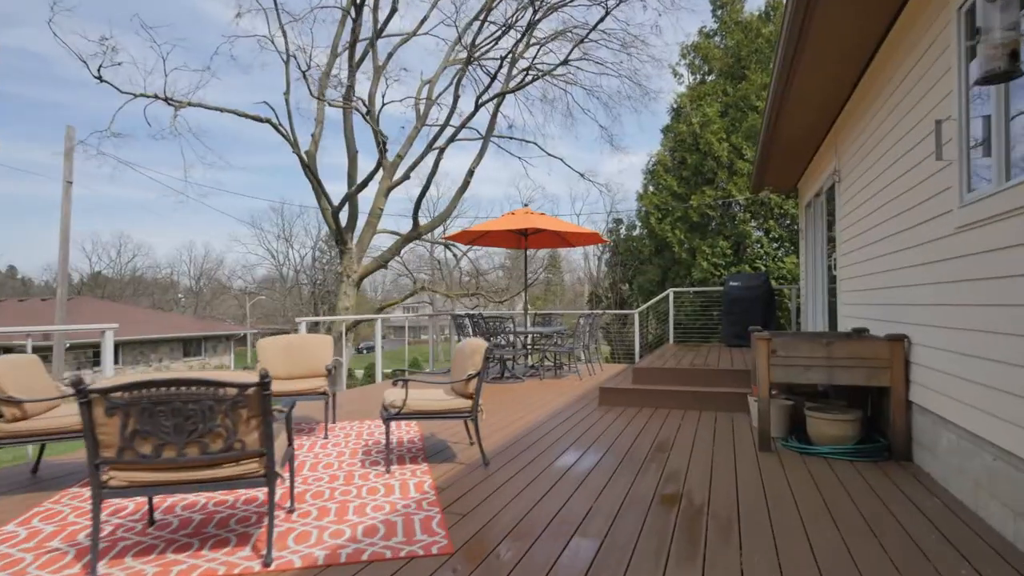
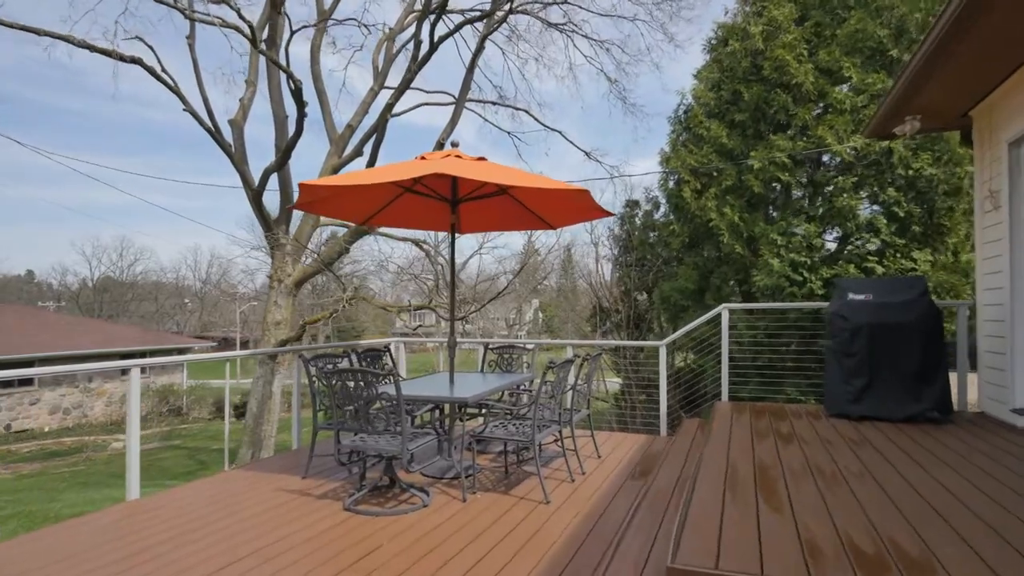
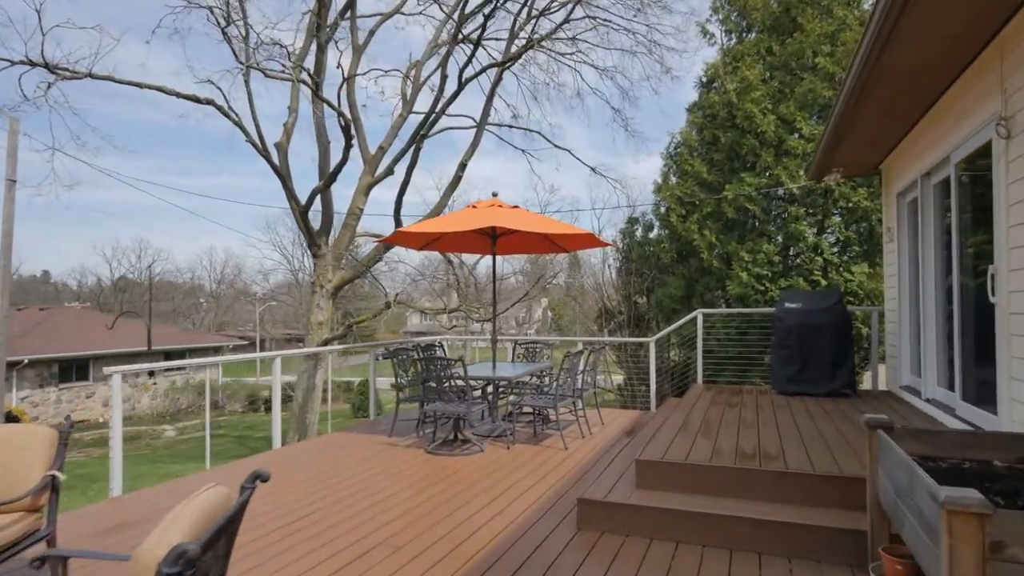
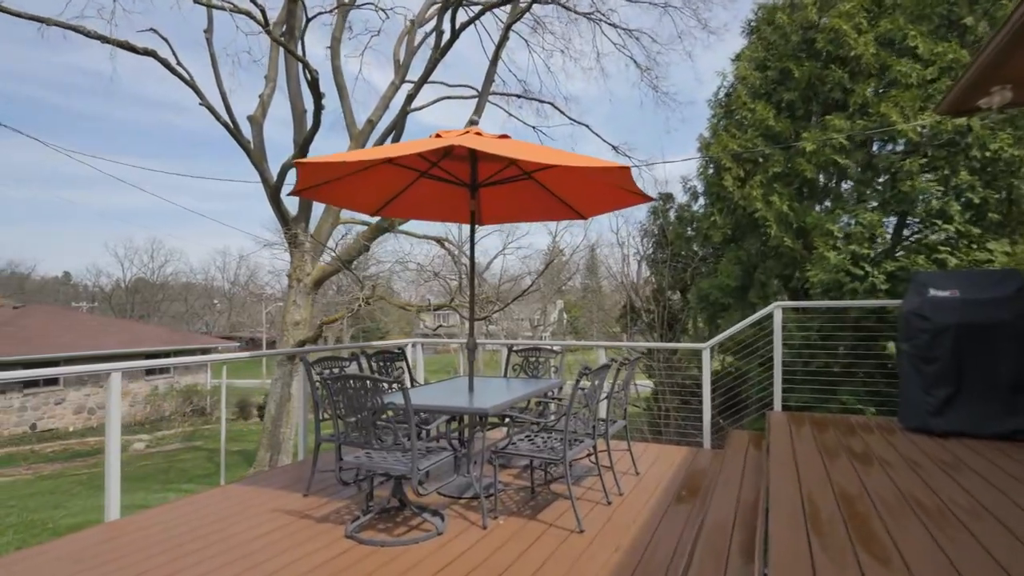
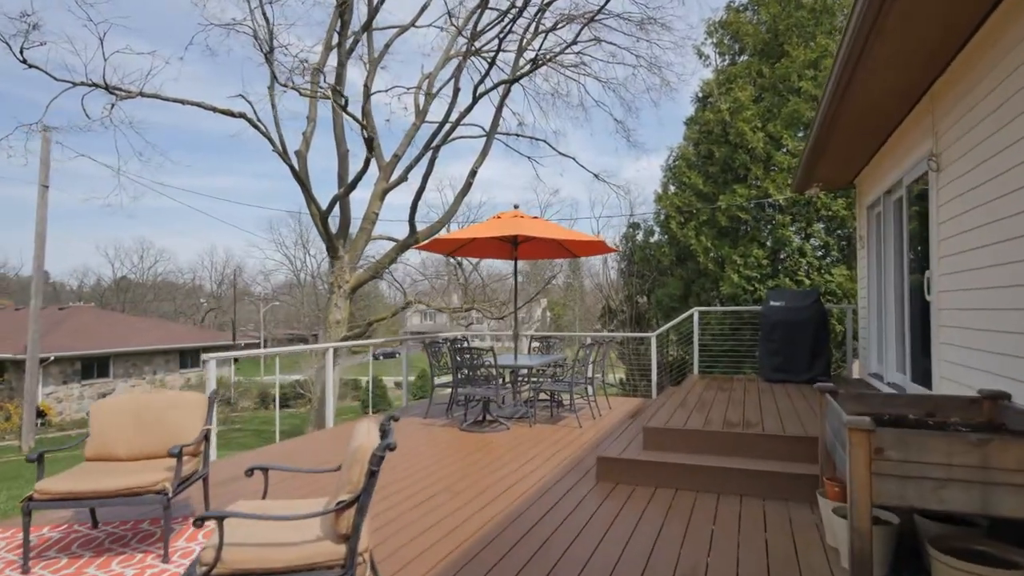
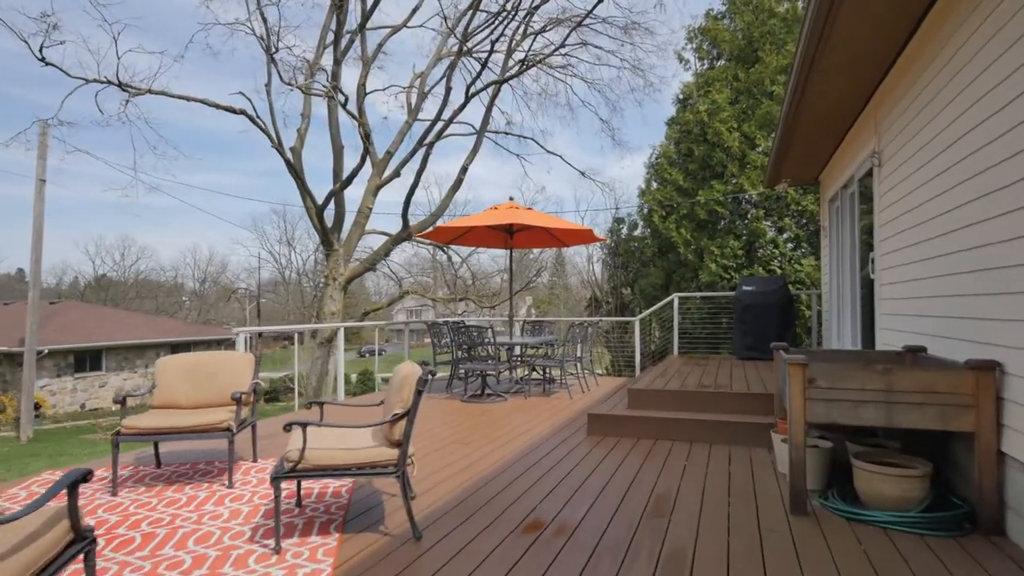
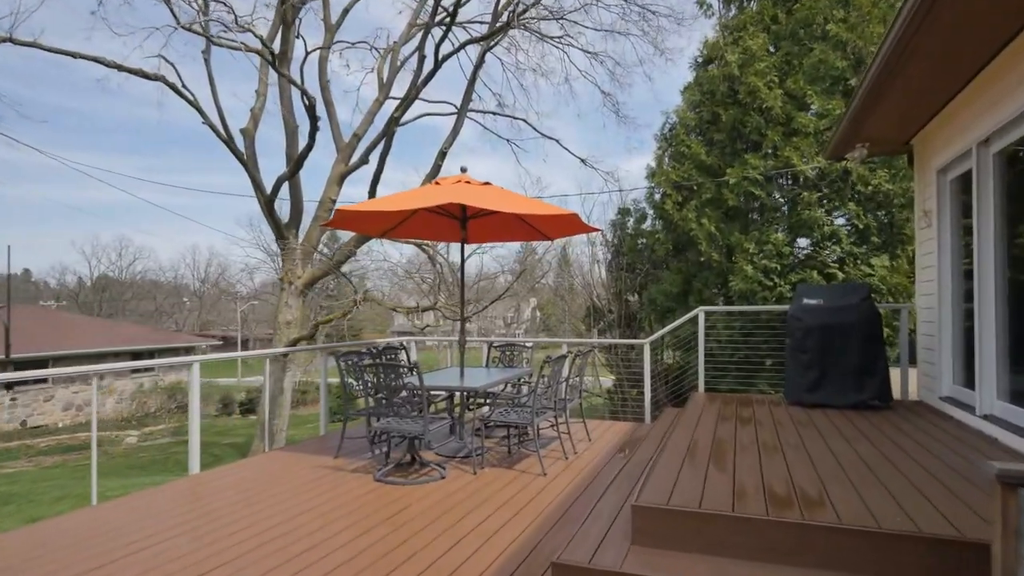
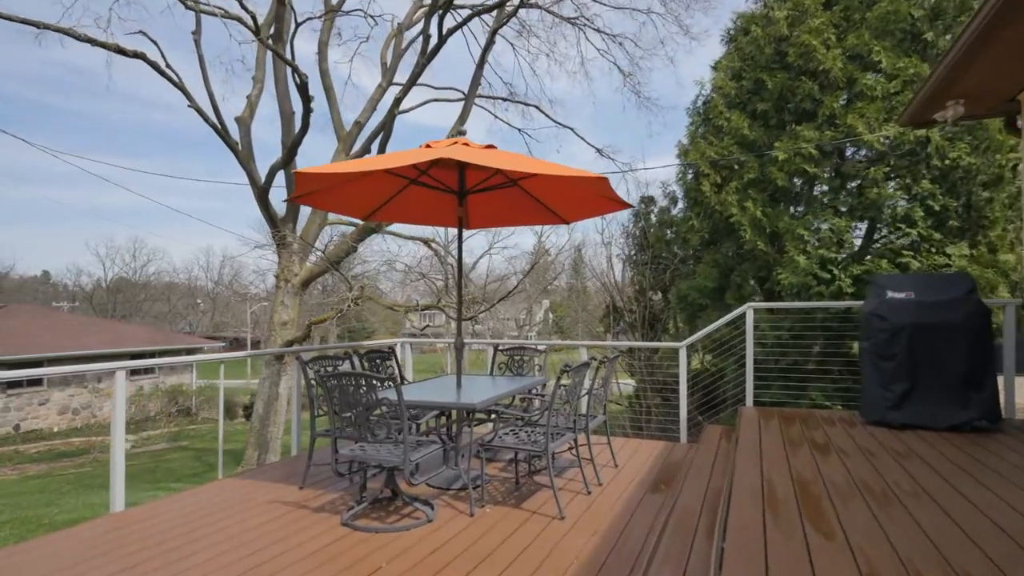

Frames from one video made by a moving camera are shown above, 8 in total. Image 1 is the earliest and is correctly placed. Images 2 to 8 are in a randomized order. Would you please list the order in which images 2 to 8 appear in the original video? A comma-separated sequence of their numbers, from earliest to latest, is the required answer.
6, 5, 3, 7, 2, 8, 4
